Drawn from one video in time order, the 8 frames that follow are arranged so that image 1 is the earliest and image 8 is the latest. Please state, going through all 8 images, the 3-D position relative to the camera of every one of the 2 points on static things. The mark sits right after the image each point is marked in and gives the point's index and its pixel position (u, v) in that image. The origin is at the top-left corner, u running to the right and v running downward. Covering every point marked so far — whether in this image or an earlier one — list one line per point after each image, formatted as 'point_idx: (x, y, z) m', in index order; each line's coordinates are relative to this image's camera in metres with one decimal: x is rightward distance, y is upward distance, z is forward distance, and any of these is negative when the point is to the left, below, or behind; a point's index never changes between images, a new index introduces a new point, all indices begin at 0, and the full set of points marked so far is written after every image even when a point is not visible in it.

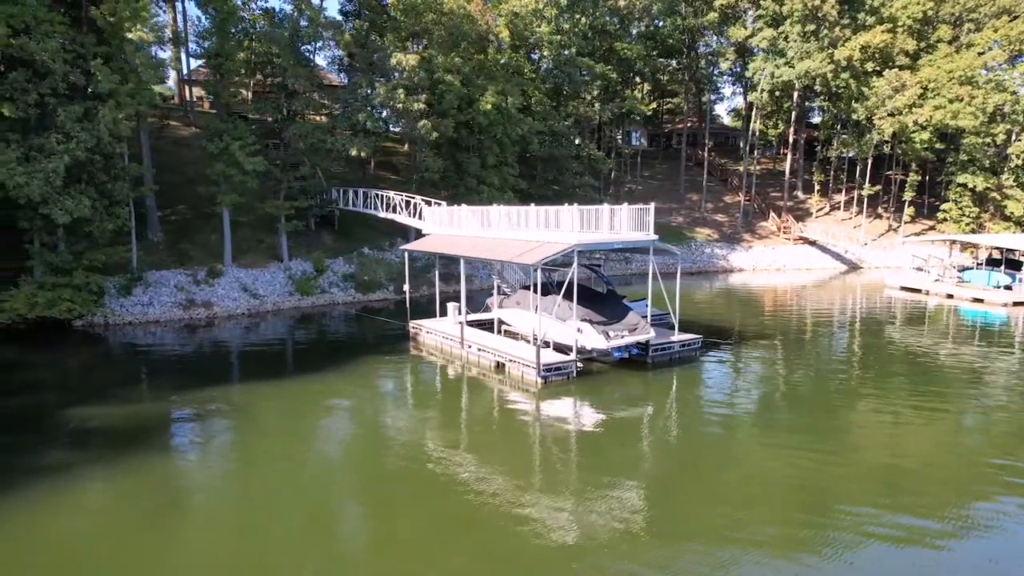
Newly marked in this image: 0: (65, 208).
0: (-12.5, +2.2, +17.8) m
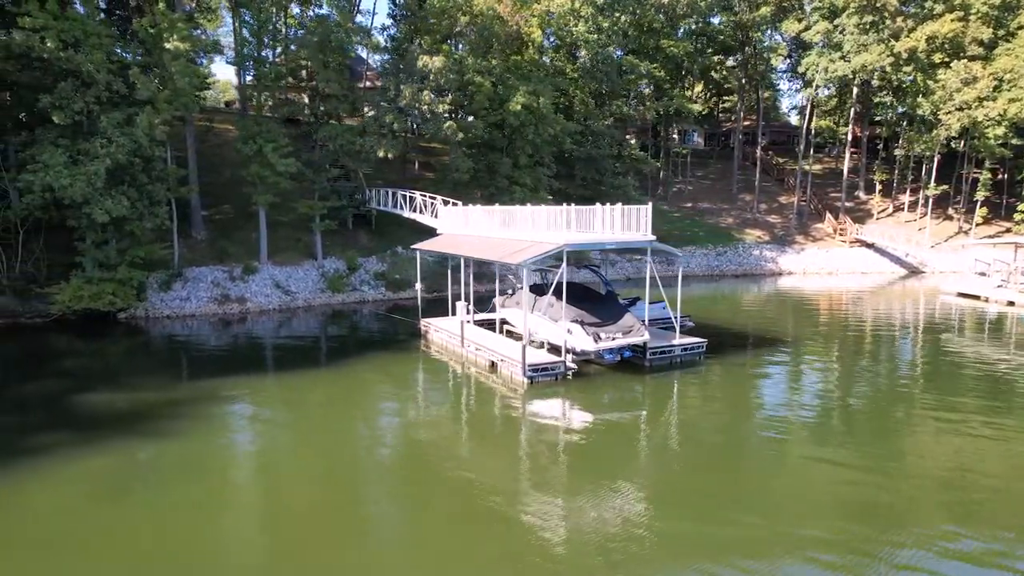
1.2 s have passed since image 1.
0: (-12.2, +2.4, +19.1) m
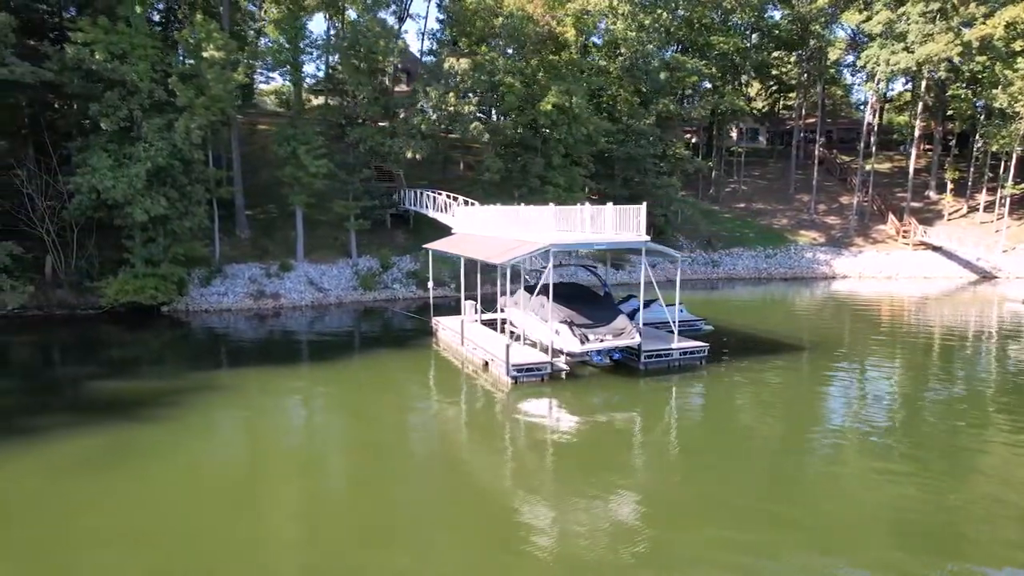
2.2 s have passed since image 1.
0: (-11.8, +2.6, +20.5) m
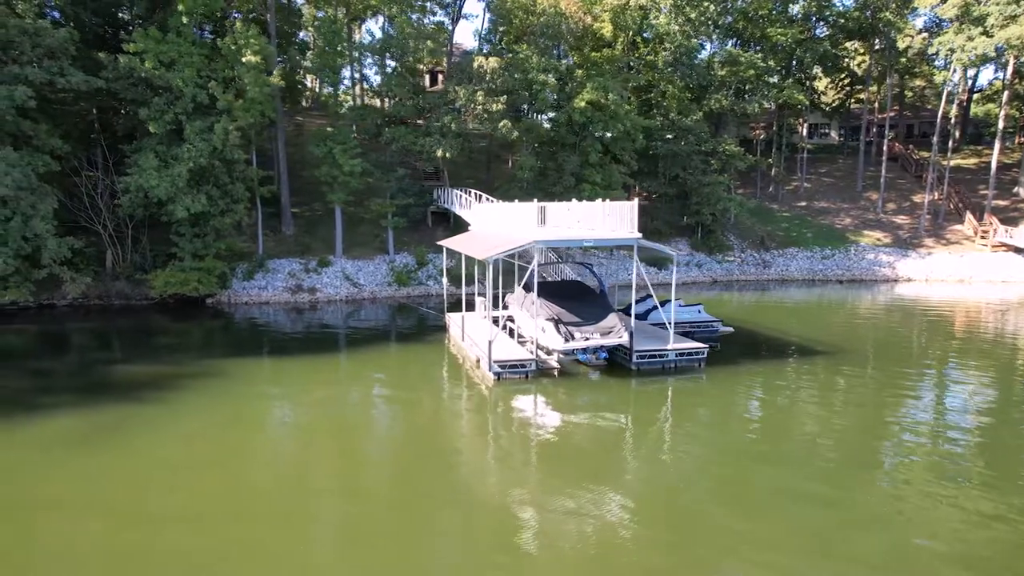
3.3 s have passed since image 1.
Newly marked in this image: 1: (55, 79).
0: (-11.1, +2.8, +21.8) m
1: (-14.1, +6.4, +19.7) m
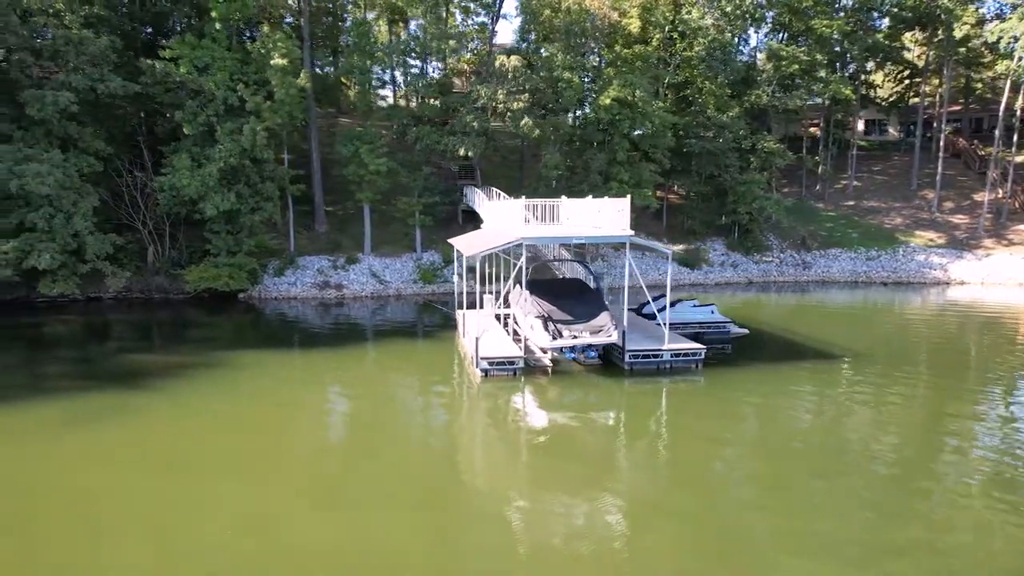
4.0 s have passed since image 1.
0: (-10.5, +3.0, +22.8) m
1: (-13.6, +6.6, +20.9) m
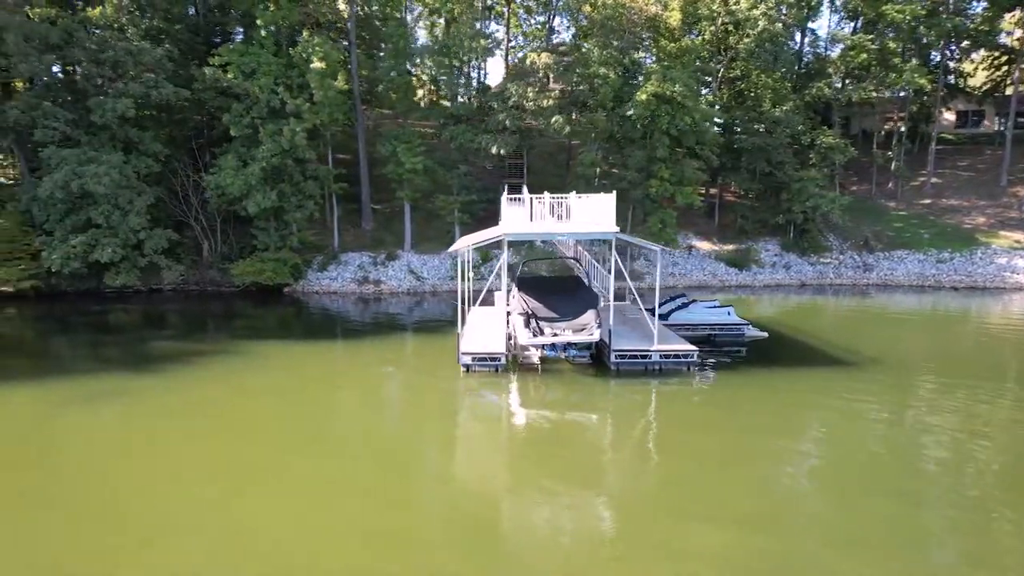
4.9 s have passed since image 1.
0: (-9.5, +3.3, +24.1) m
1: (-12.8, +6.9, +22.6) m
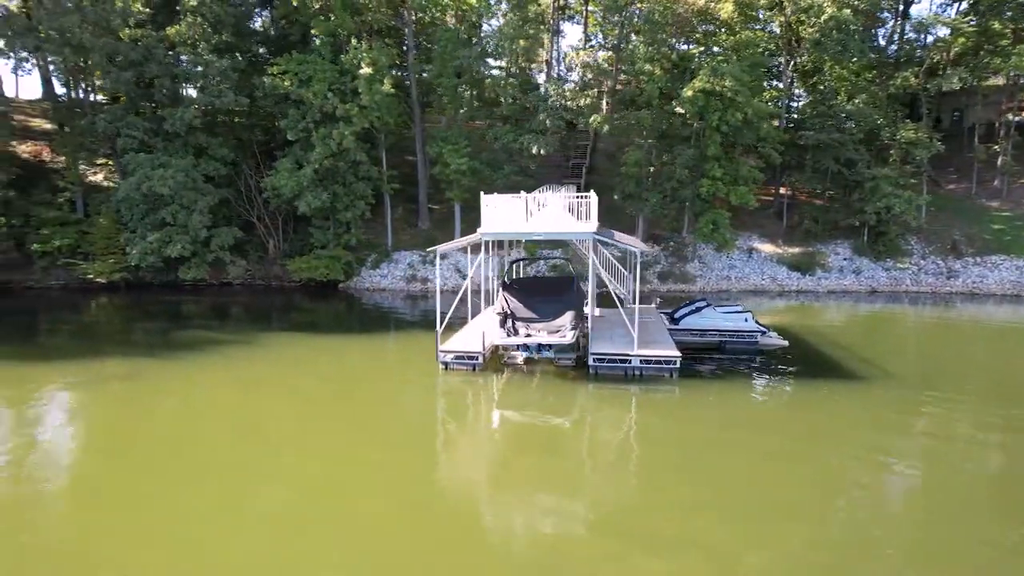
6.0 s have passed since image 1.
0: (-8.1, +3.5, +25.5) m
1: (-11.4, +7.2, +24.6) m
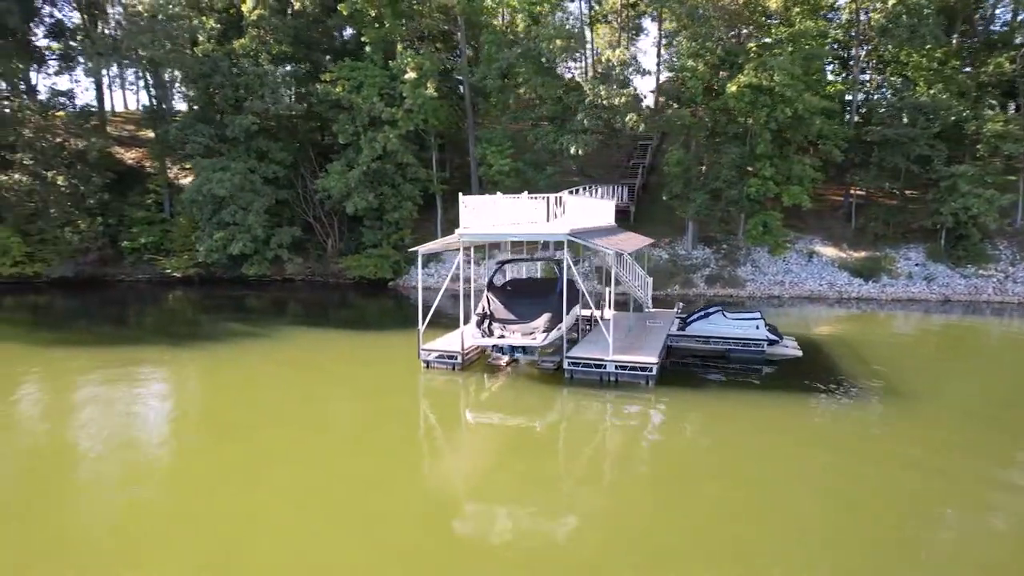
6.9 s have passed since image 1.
0: (-6.4, +3.6, +26.6) m
1: (-9.9, +7.3, +26.3) m
